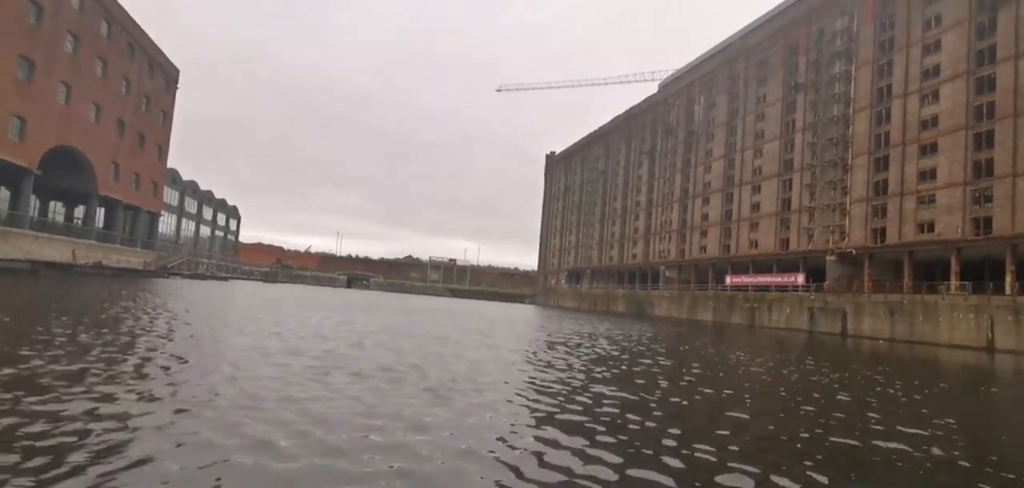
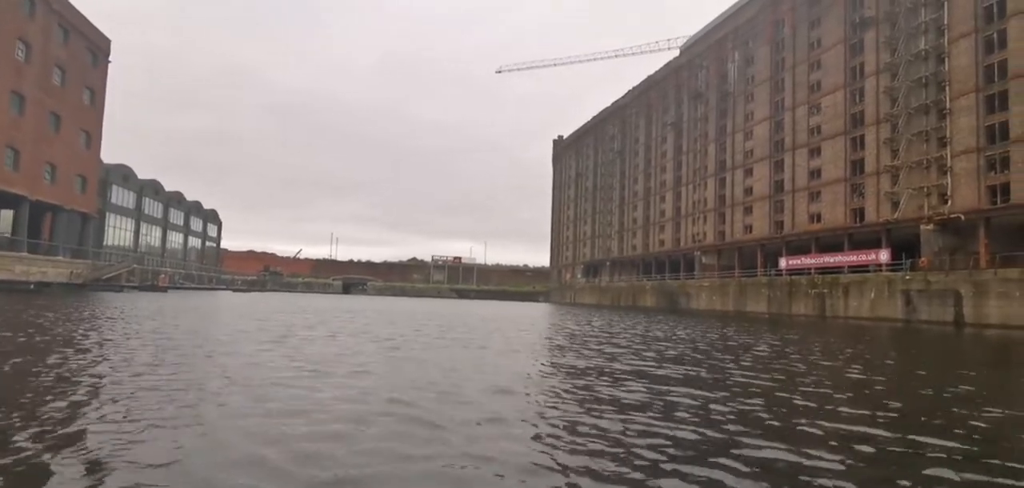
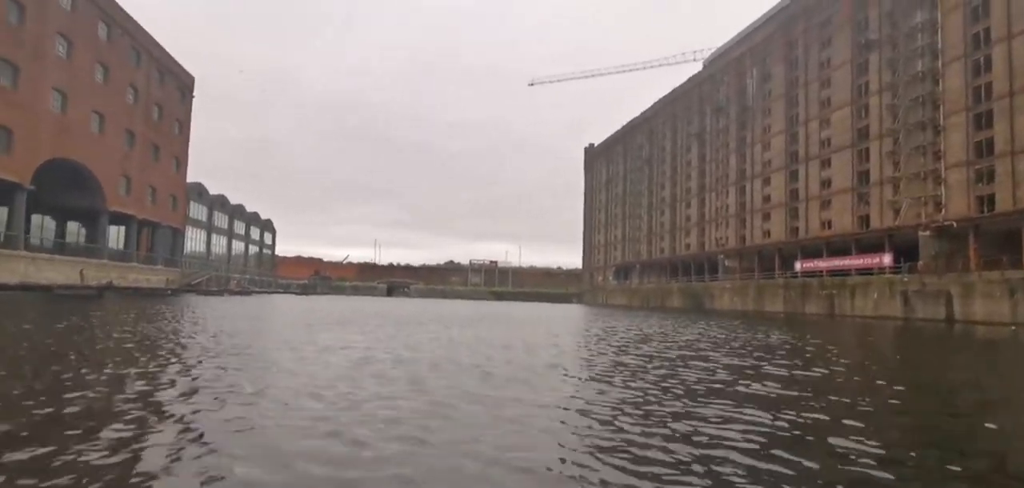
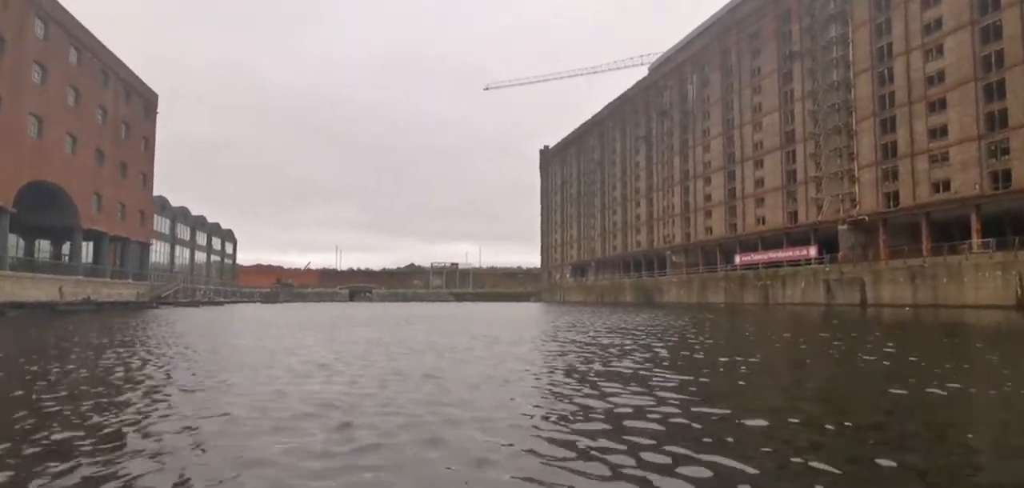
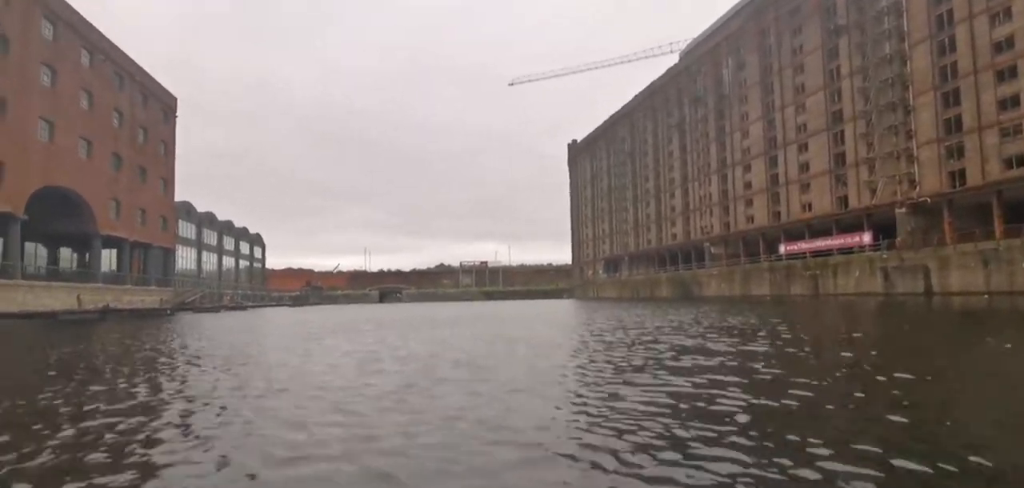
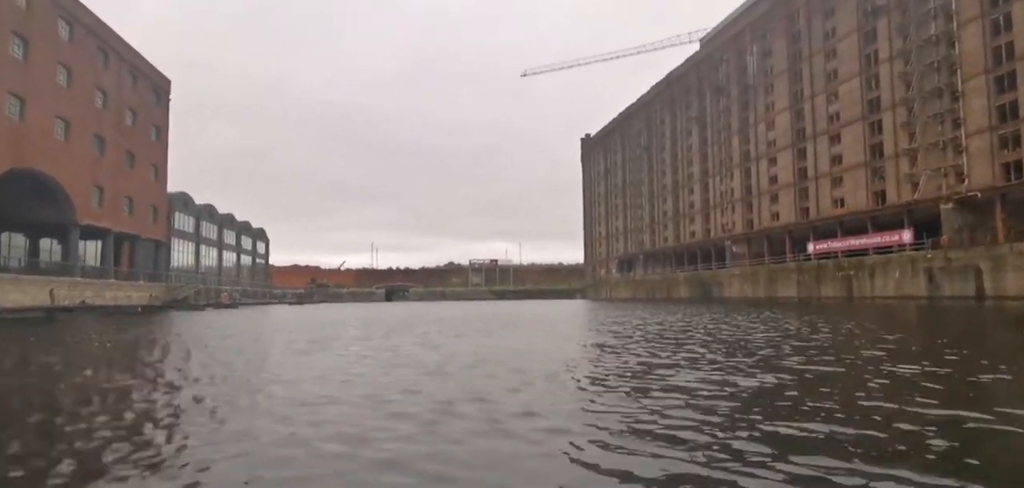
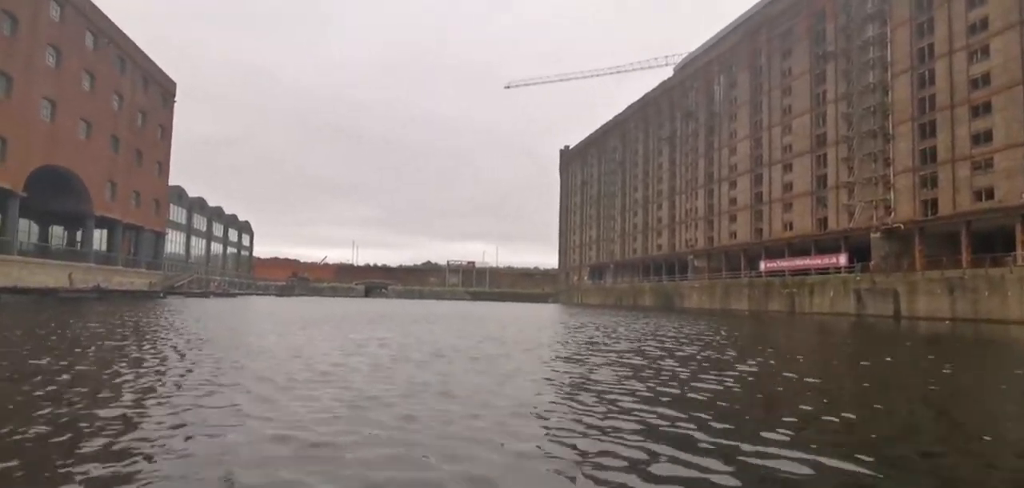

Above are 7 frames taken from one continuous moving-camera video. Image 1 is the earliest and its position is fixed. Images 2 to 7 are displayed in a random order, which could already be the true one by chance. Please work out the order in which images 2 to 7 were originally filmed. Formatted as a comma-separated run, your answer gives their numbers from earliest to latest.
4, 7, 5, 3, 6, 2
